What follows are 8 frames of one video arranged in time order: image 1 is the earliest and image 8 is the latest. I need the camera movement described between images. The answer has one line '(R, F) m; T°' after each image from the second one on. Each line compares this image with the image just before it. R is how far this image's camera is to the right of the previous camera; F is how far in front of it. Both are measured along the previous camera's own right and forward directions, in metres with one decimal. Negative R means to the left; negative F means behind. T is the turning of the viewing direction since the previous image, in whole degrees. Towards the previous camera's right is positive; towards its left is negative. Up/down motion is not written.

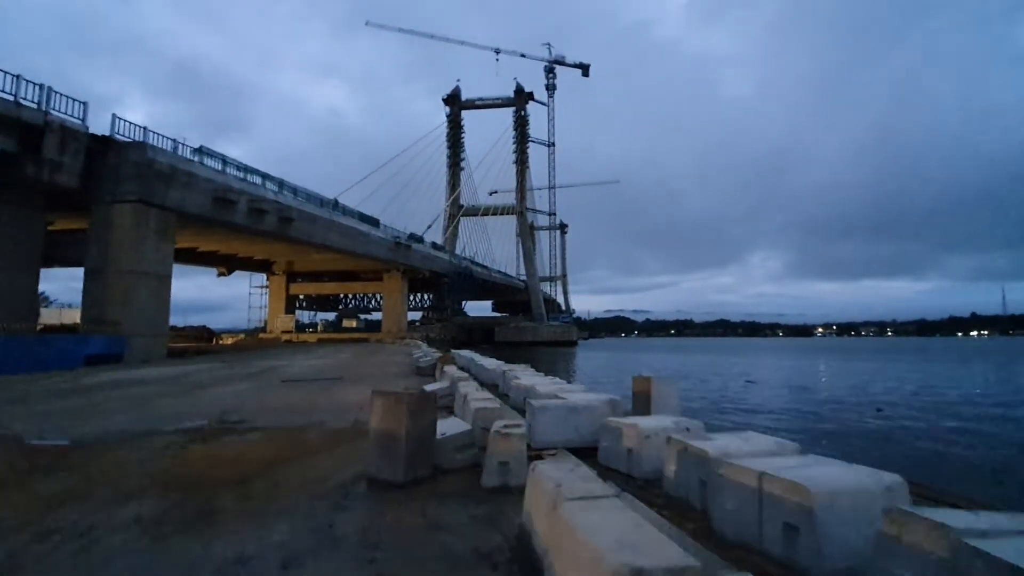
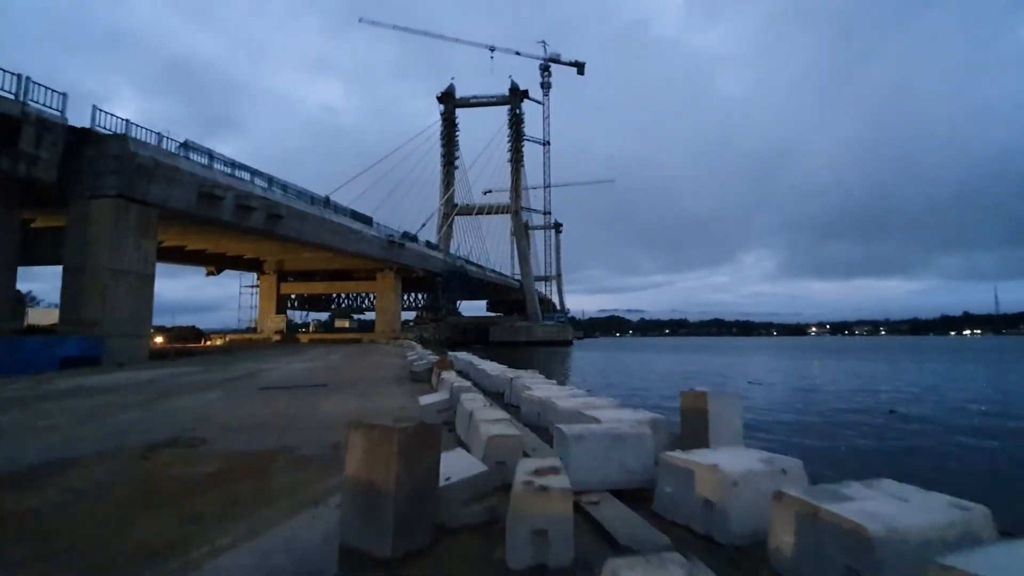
(-0.2, +1.3) m; +1°
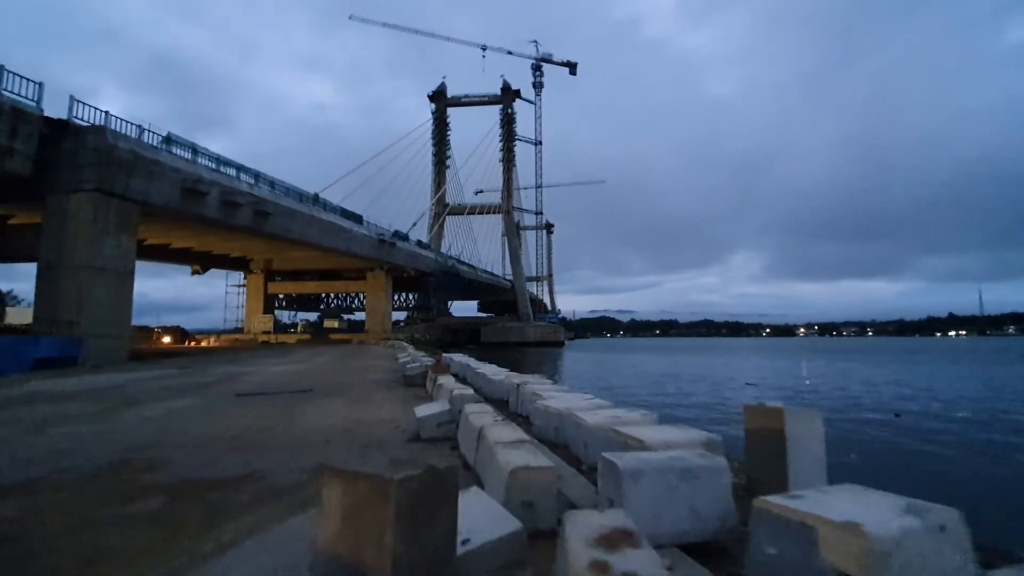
(-0.2, +1.1) m; +1°
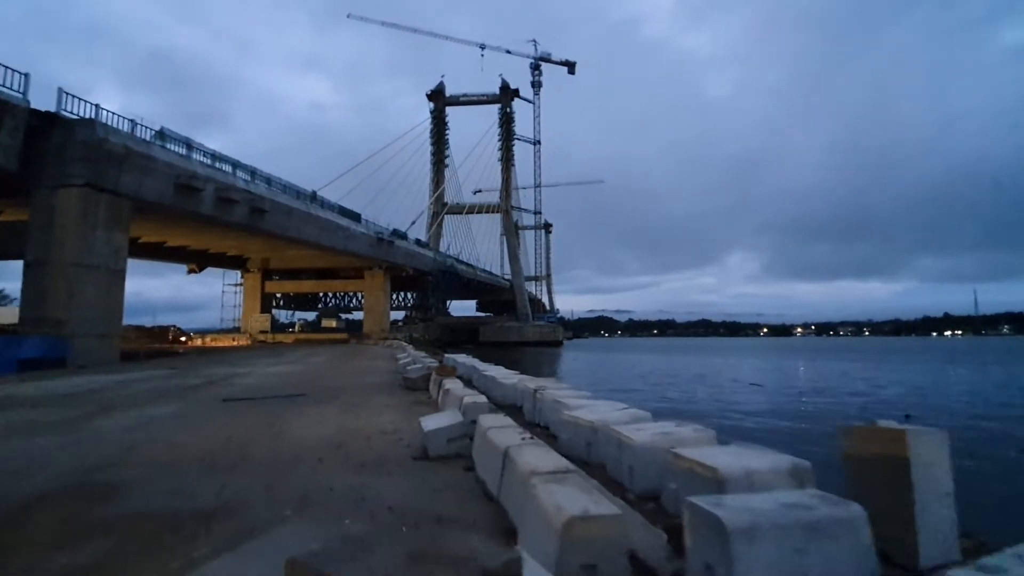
(-0.2, +0.9) m; 0°
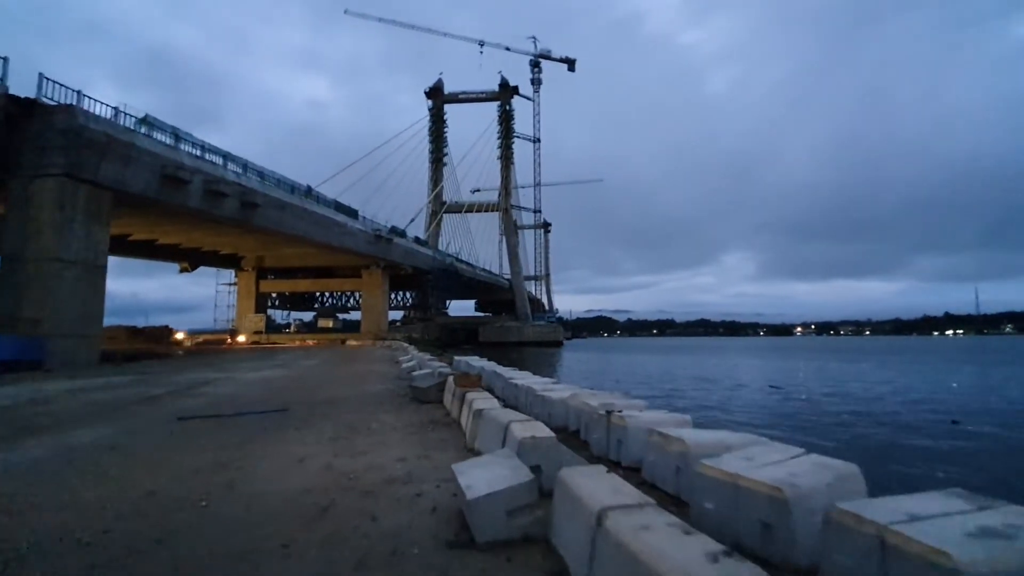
(-0.5, +2.3) m; 0°
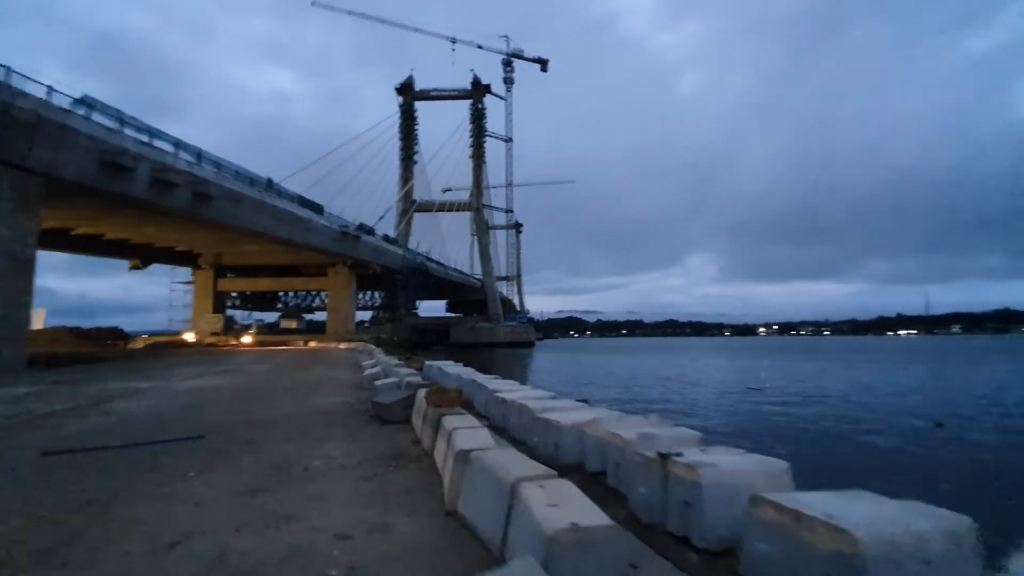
(-0.2, +1.9) m; +3°
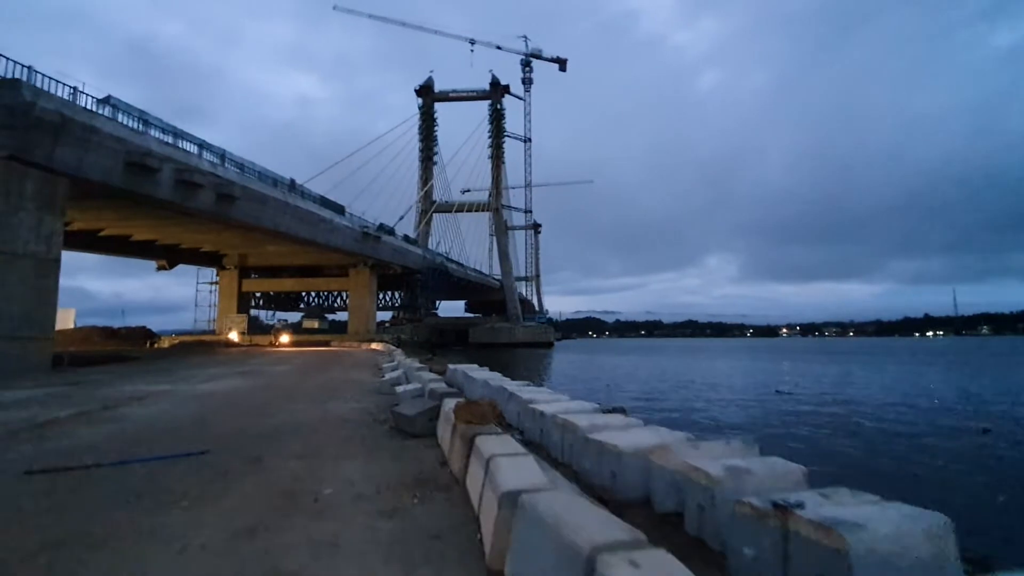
(-0.2, +0.7) m; -2°
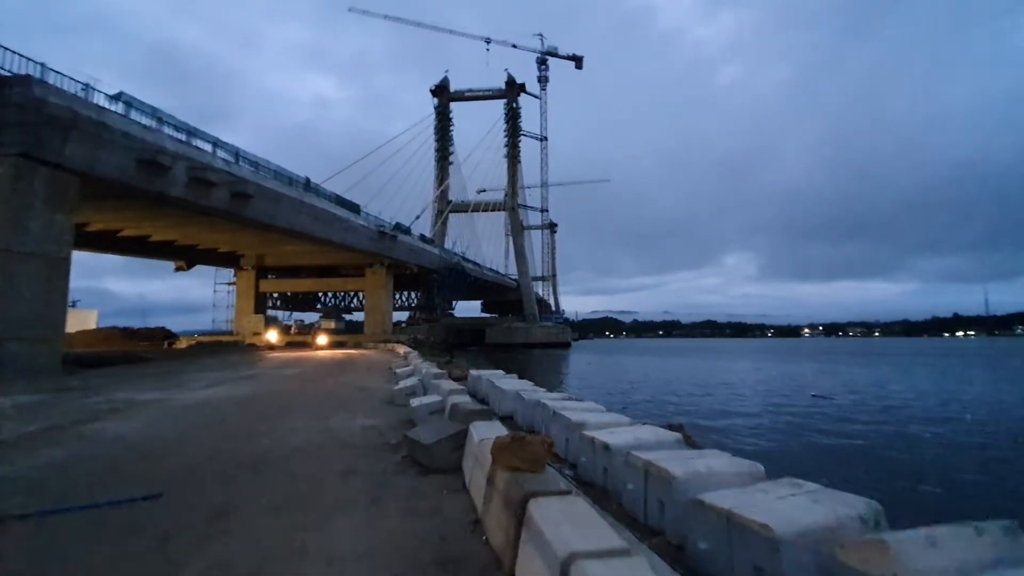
(-0.2, +1.4) m; -1°
